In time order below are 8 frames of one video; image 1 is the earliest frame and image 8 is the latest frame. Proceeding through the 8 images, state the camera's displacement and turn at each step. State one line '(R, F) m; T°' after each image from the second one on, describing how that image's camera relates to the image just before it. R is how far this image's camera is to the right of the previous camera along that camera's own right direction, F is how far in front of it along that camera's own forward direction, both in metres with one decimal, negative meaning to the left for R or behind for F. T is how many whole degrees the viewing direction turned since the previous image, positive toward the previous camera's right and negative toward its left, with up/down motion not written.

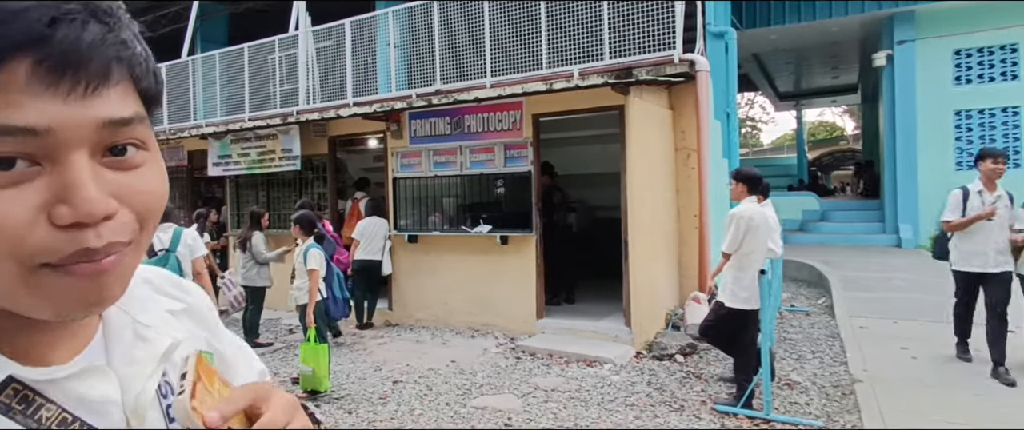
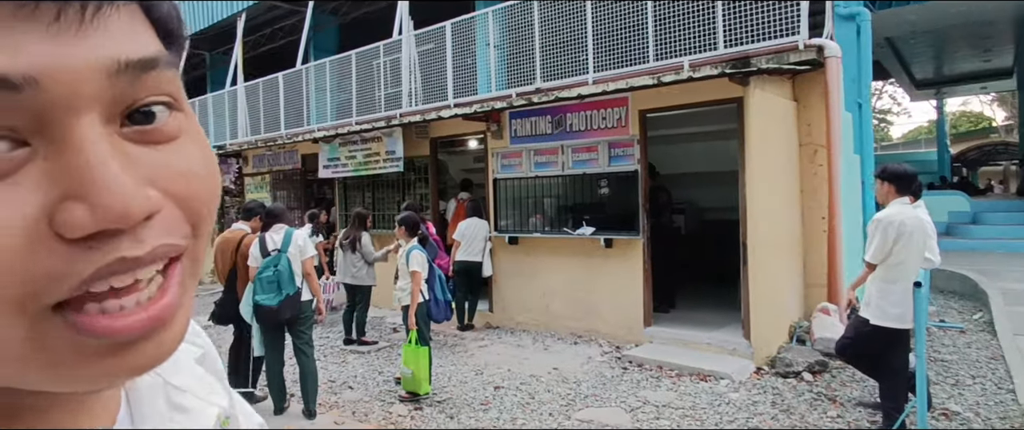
(-0.1, +0.3) m; -9°
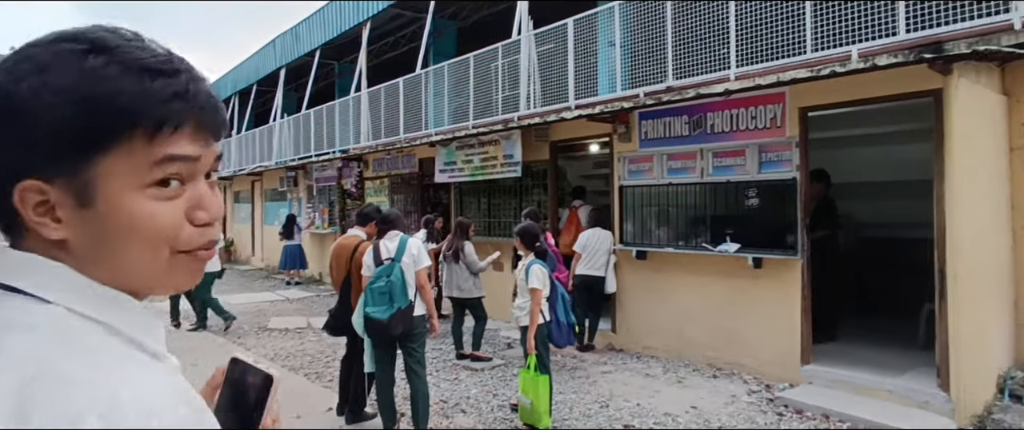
(-0.2, +0.6) m; -11°
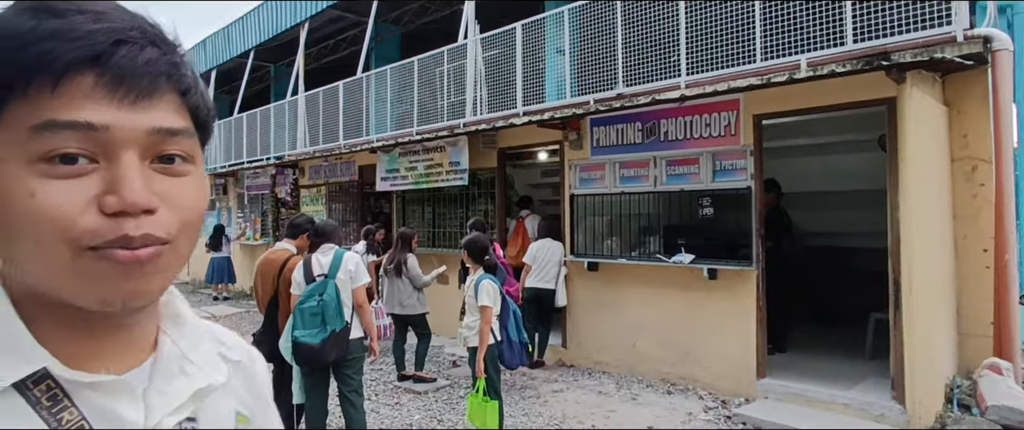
(0.0, +0.4) m; +5°
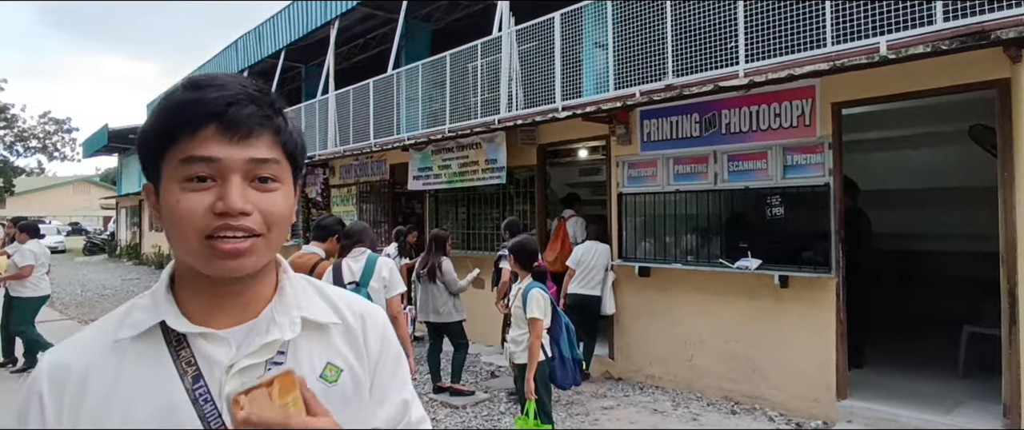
(-0.2, +0.5) m; -3°
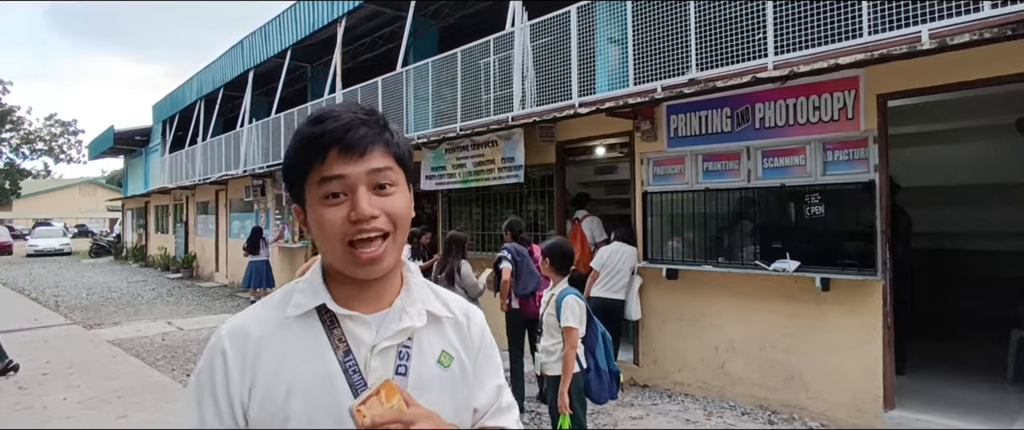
(-0.2, +0.3) m; 0°
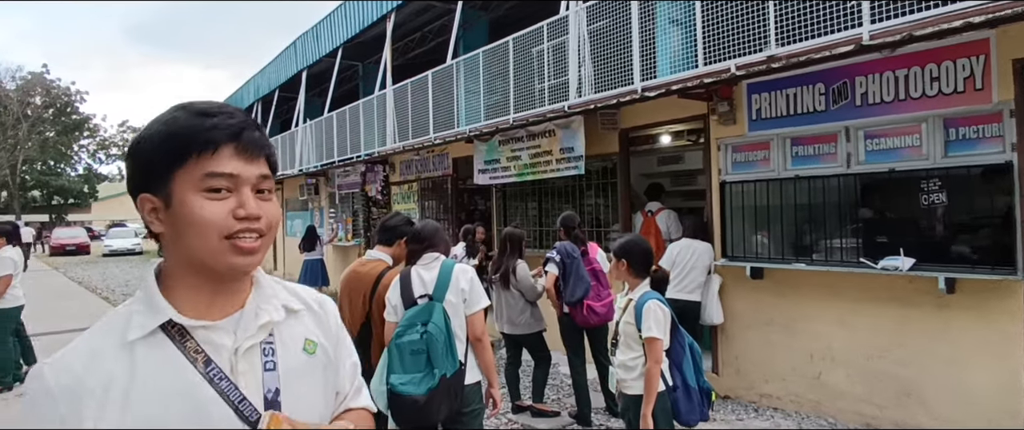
(-0.1, +0.5) m; -5°
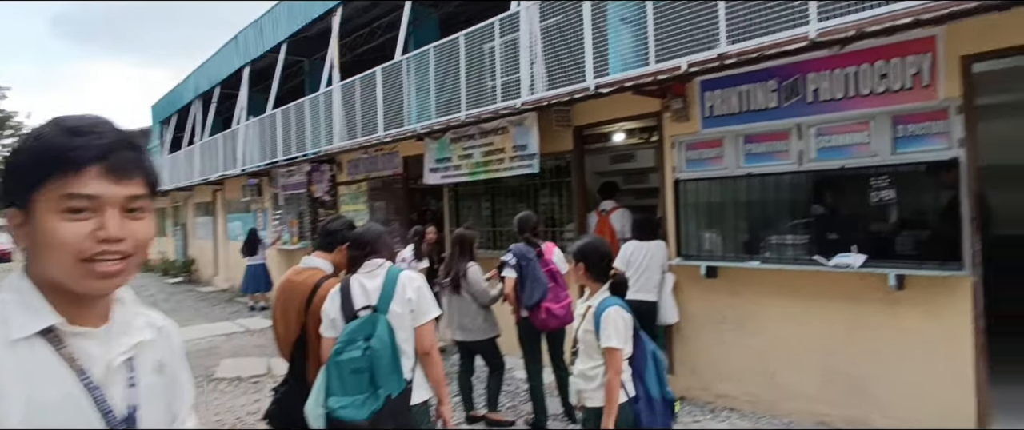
(0.0, +0.2) m; +5°
